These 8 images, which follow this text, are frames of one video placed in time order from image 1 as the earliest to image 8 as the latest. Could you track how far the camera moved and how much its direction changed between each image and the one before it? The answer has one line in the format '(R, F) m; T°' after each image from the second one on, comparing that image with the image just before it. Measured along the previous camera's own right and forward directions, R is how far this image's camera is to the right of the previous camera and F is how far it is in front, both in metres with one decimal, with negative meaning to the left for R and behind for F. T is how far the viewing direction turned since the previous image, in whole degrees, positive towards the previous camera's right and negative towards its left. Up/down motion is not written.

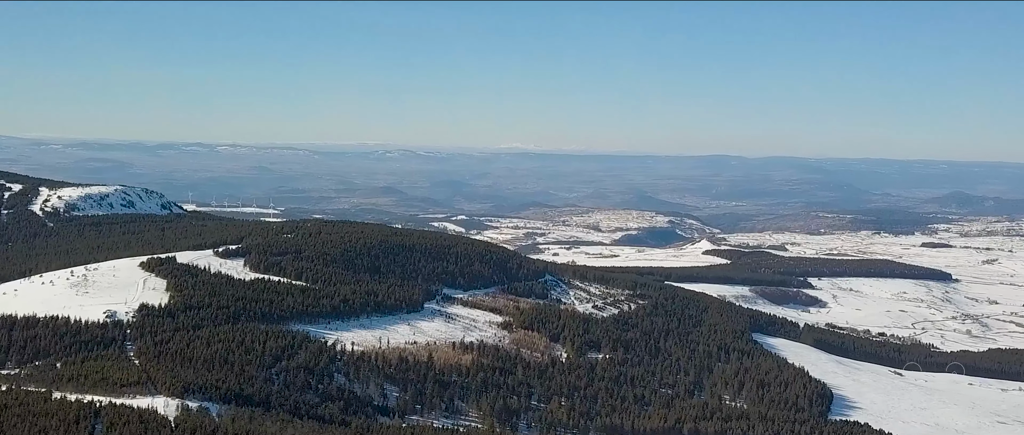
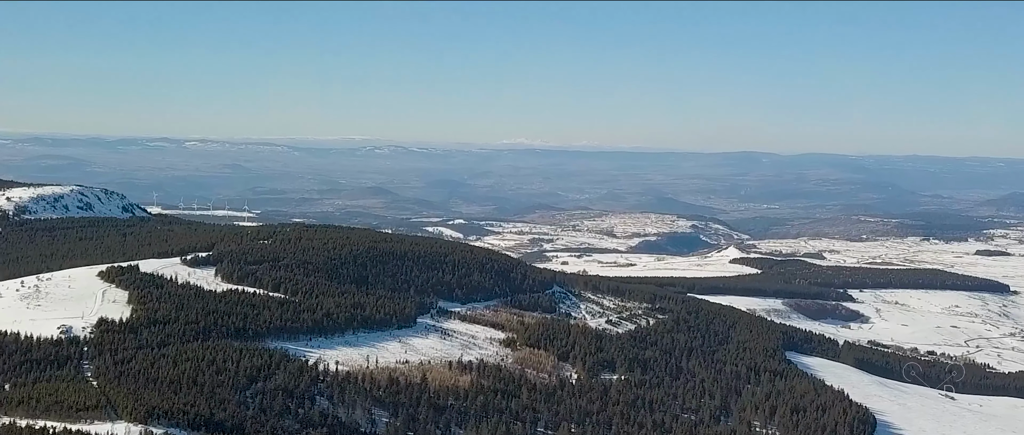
(+0.2, +9.0) m; 0°
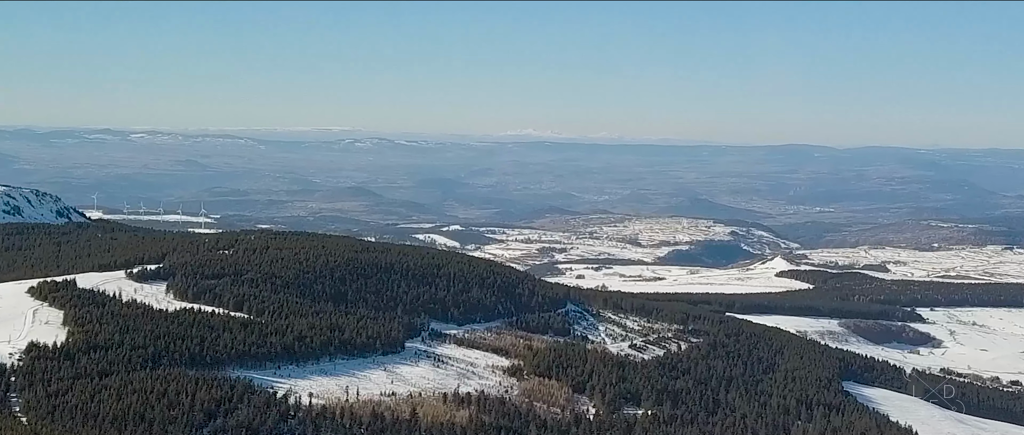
(+0.1, +11.6) m; 0°
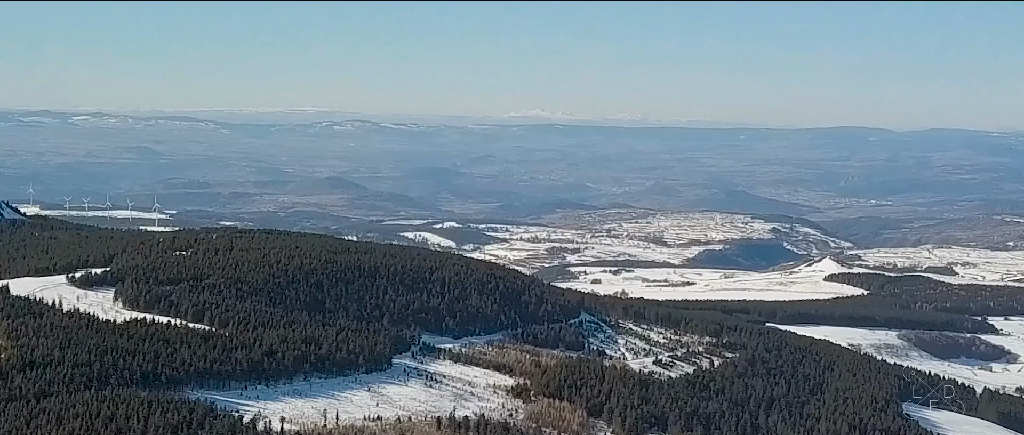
(0.0, +8.9) m; 0°
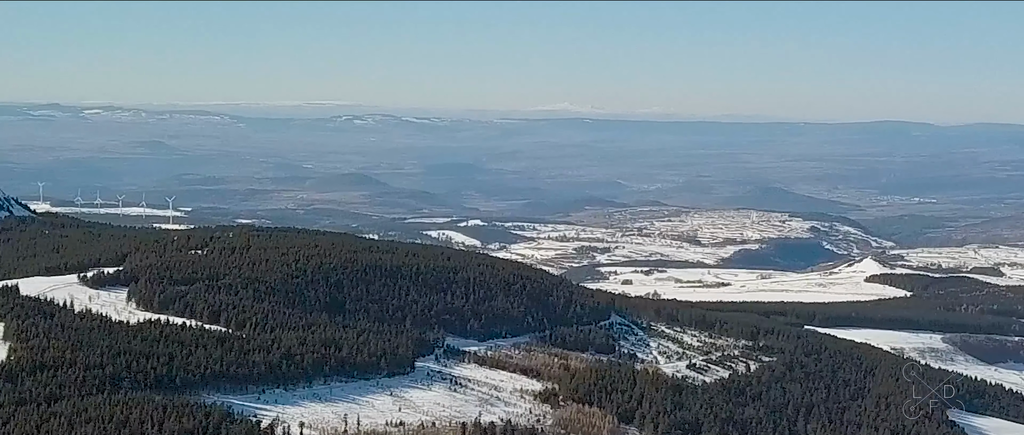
(-0.9, +2.1) m; -1°
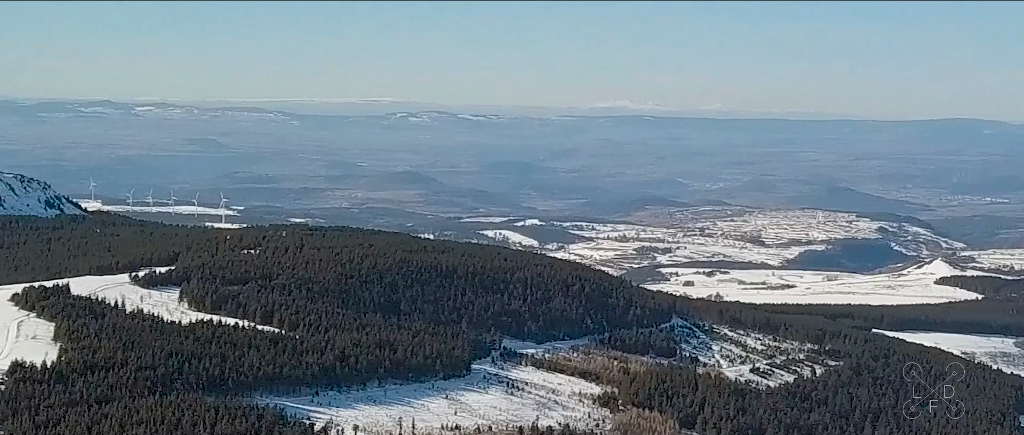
(-1.9, +1.2) m; -1°
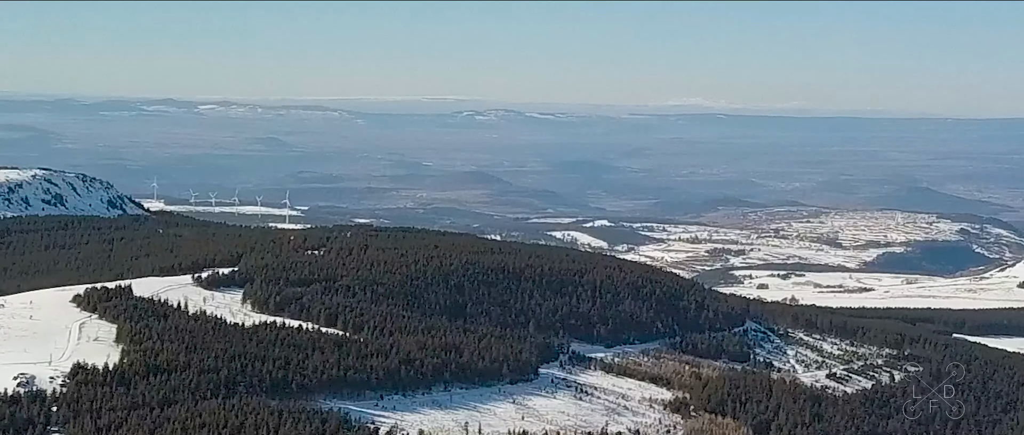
(-2.3, +1.1) m; -1°
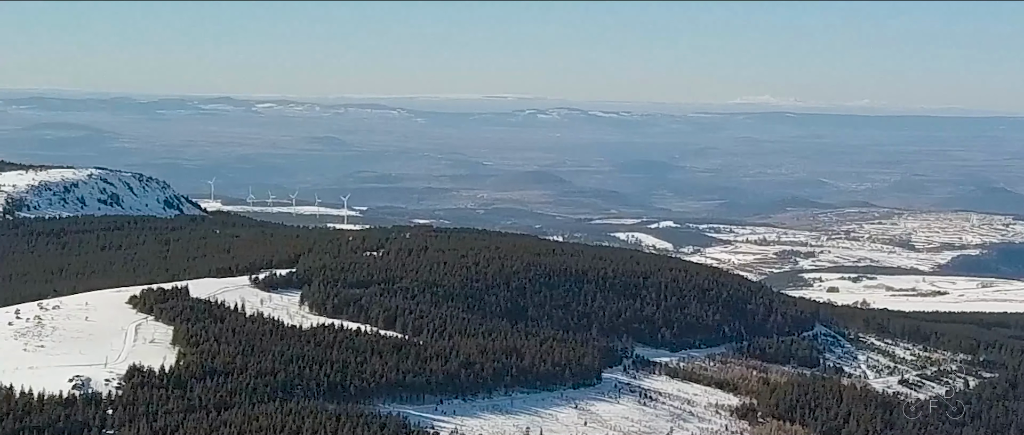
(-2.2, +1.0) m; -1°
